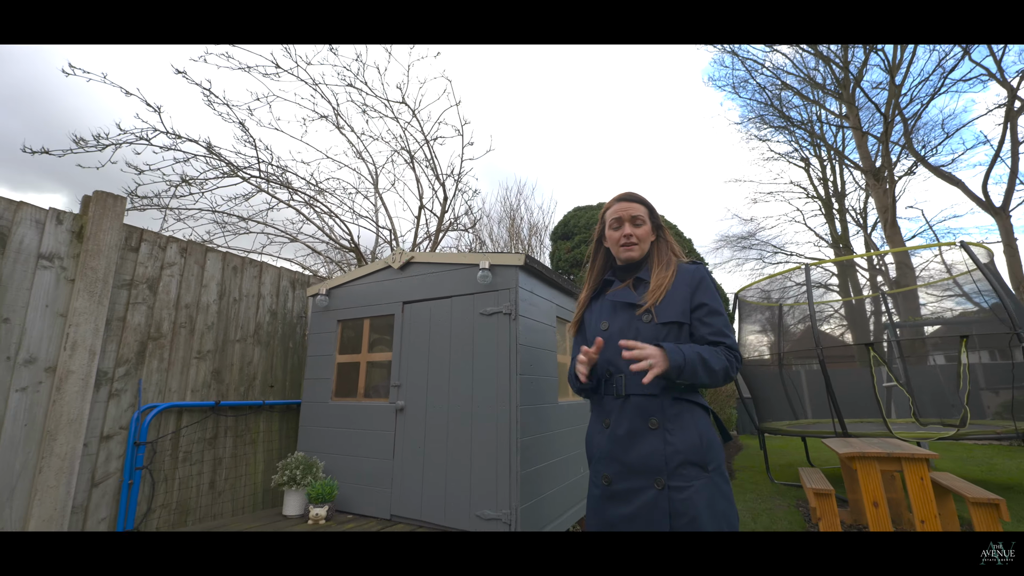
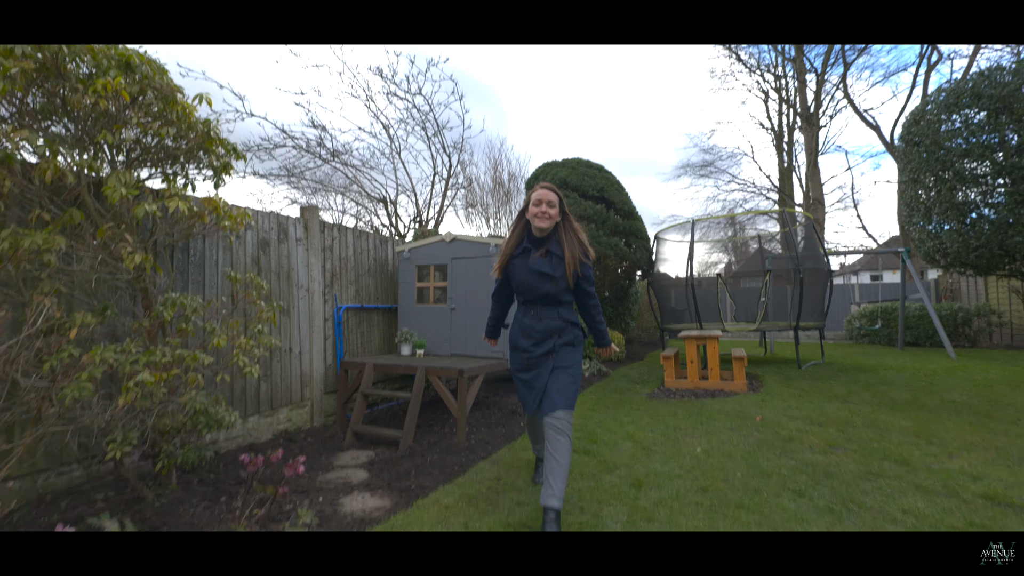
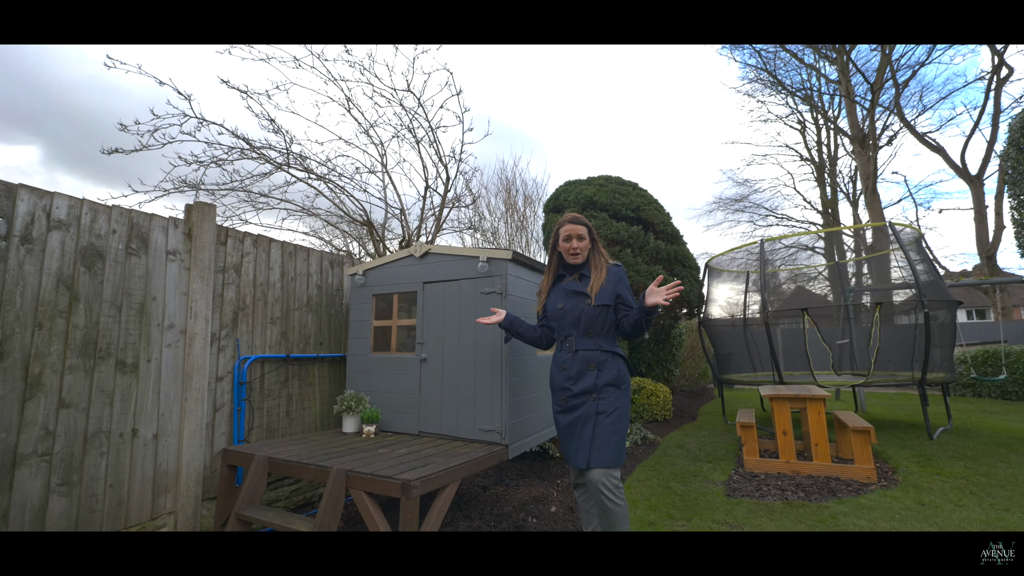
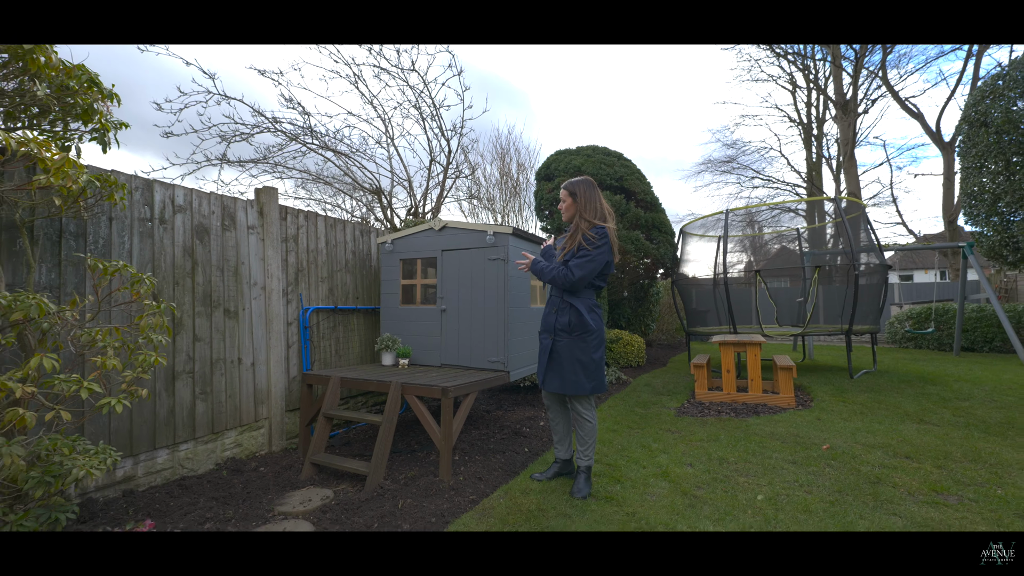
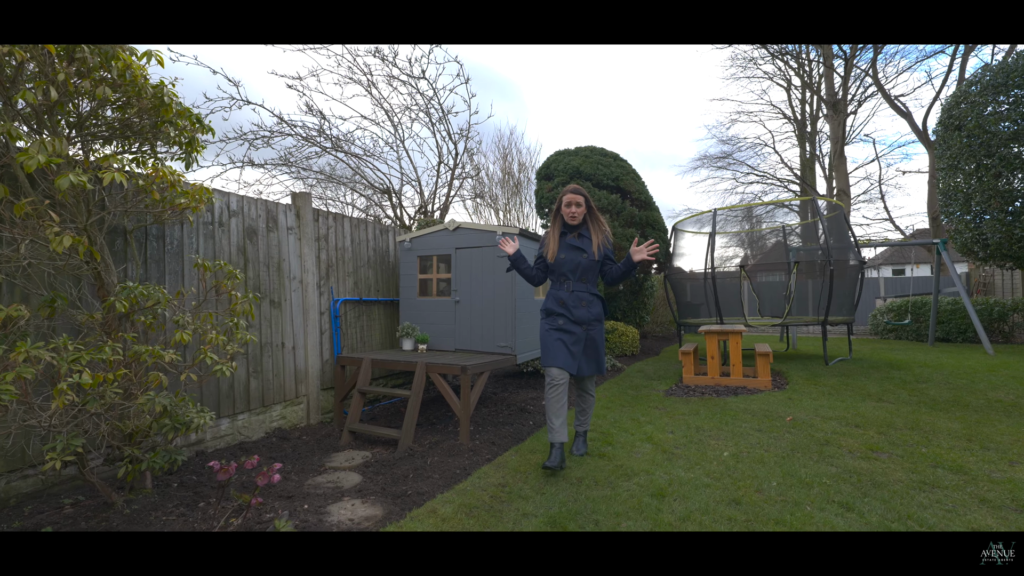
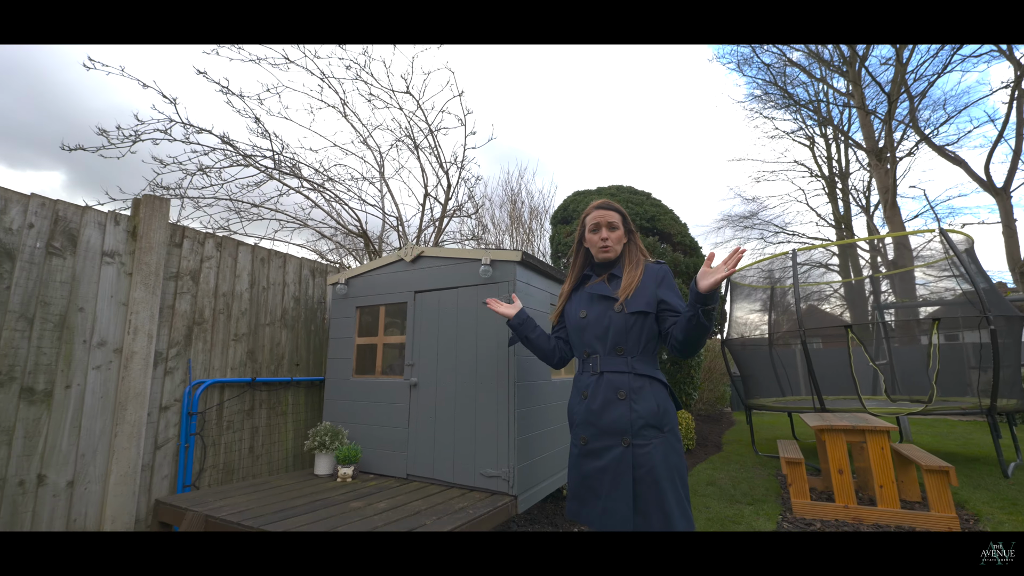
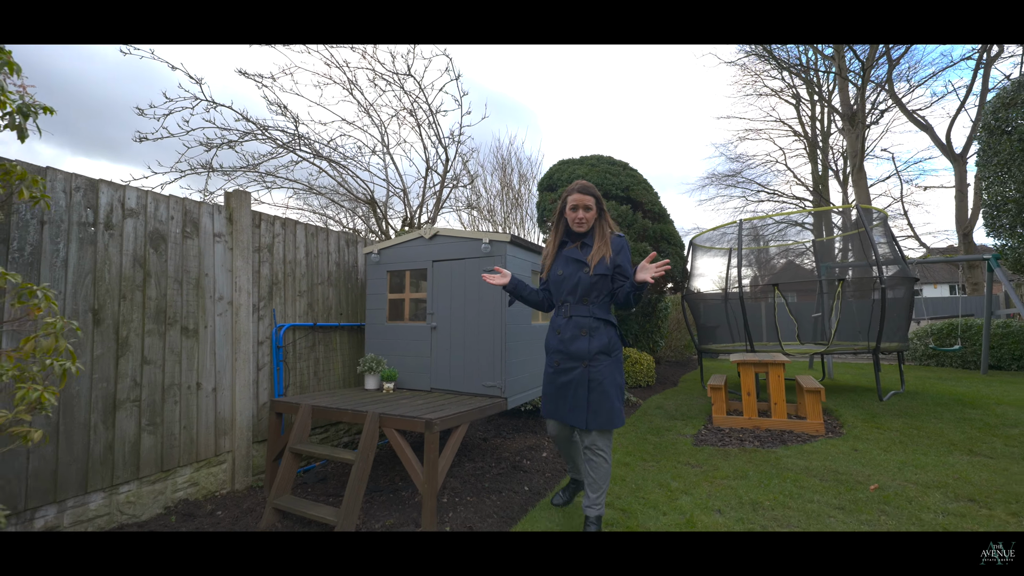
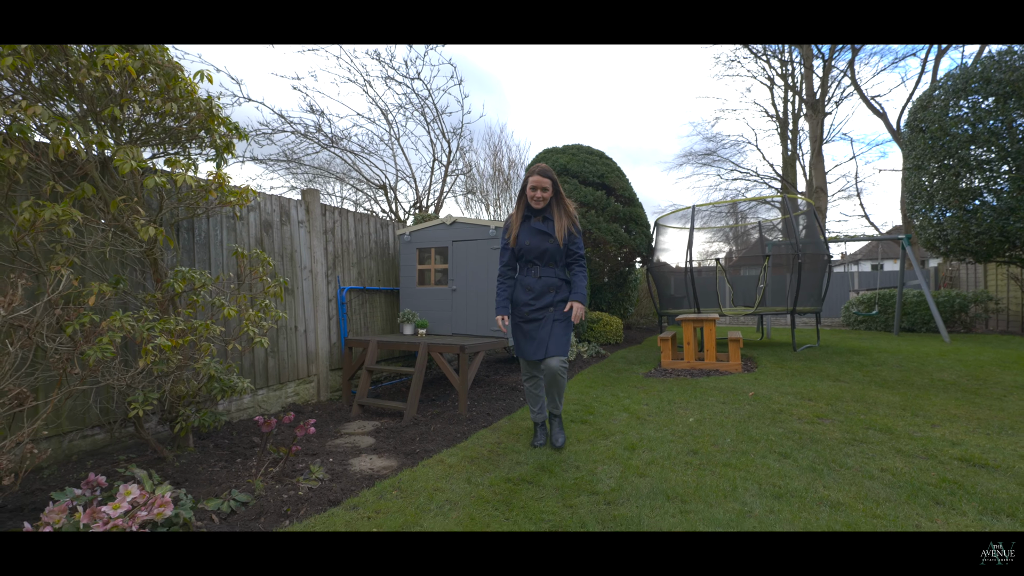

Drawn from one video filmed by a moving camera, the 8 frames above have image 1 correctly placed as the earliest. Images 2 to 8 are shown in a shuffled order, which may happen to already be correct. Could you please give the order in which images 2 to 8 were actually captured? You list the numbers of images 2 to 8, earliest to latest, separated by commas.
6, 3, 7, 4, 5, 8, 2
